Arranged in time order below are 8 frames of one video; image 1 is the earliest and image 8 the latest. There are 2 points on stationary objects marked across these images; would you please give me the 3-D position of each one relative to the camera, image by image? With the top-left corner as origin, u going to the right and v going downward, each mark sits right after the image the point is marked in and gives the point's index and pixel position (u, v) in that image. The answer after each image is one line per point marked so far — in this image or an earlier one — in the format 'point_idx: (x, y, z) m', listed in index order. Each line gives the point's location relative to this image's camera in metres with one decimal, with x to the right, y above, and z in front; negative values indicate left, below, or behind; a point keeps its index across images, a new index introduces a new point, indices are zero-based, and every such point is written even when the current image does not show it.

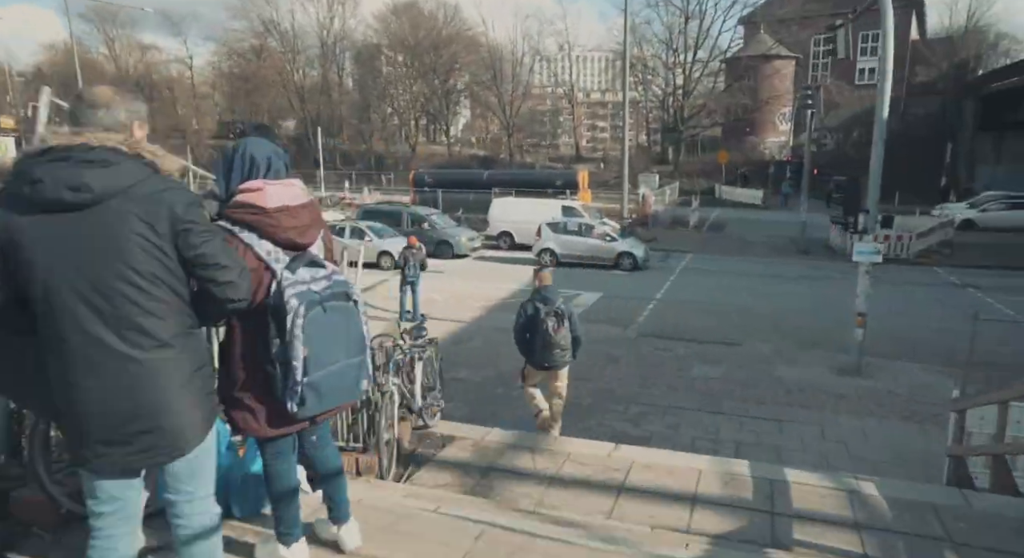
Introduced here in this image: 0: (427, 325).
0: (-1.6, -0.8, +14.2) m
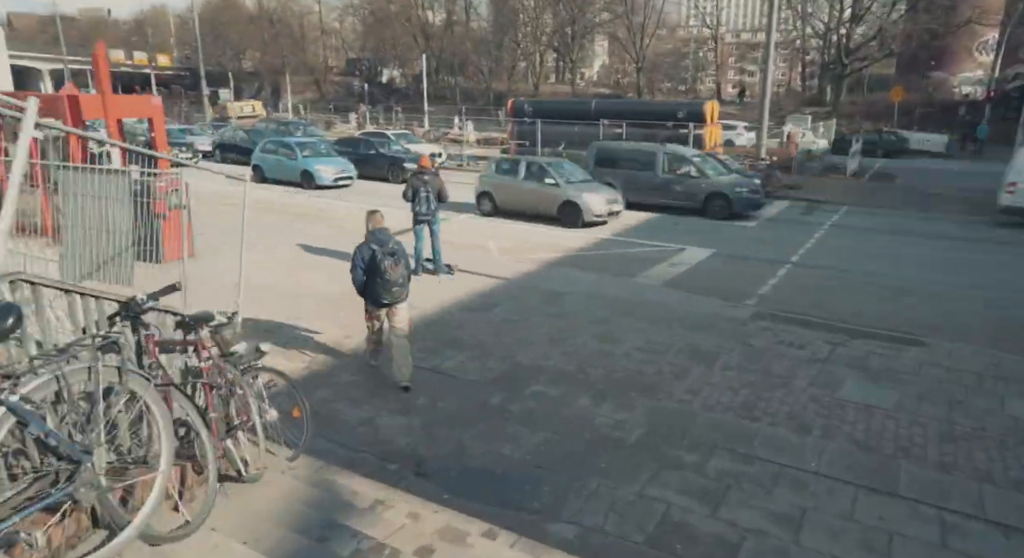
0: (-0.8, +0.1, +10.2) m
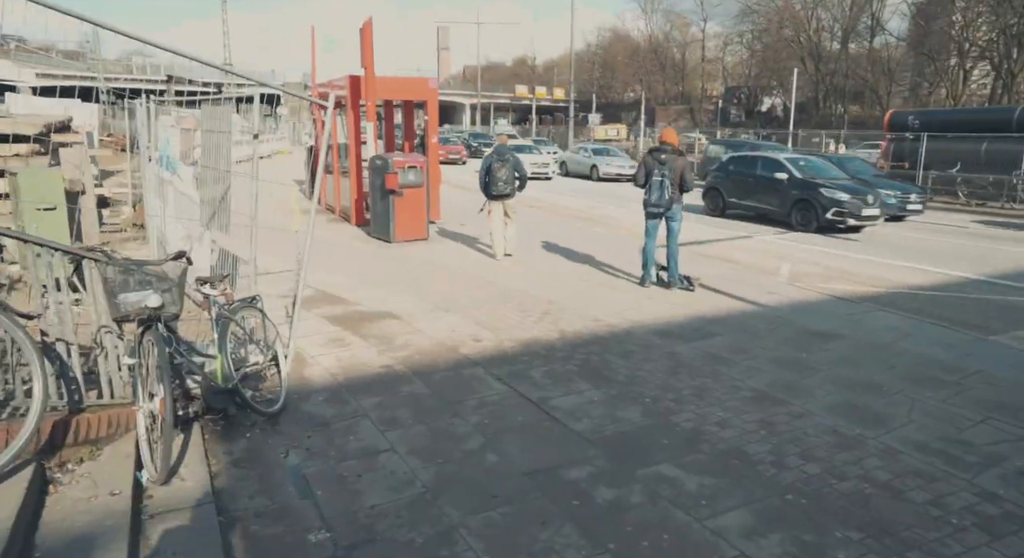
0: (+1.9, -0.2, +7.3) m
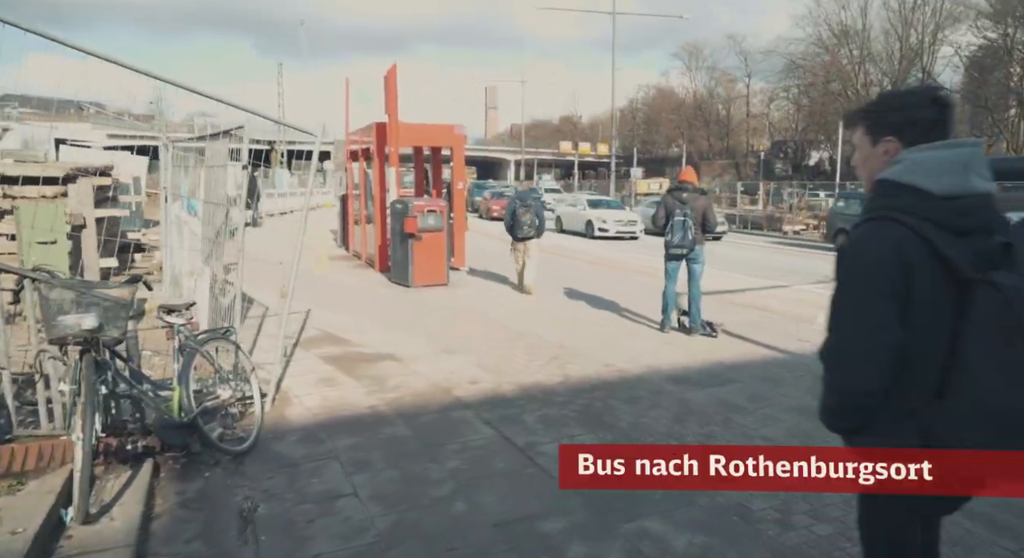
0: (+2.0, -0.6, +6.9) m
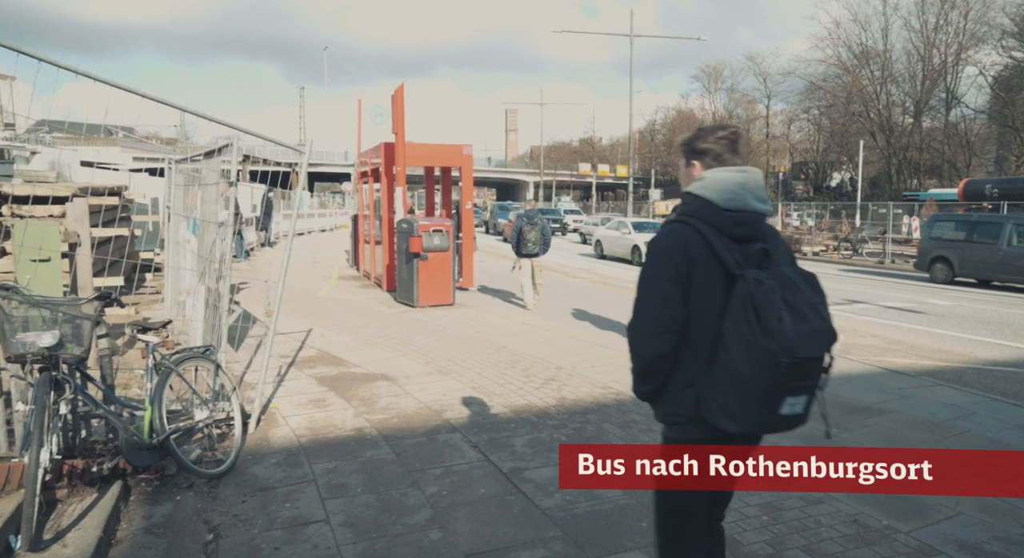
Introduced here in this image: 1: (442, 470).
0: (+2.0, -0.8, +6.7) m
1: (-0.4, -1.1, +3.9) m
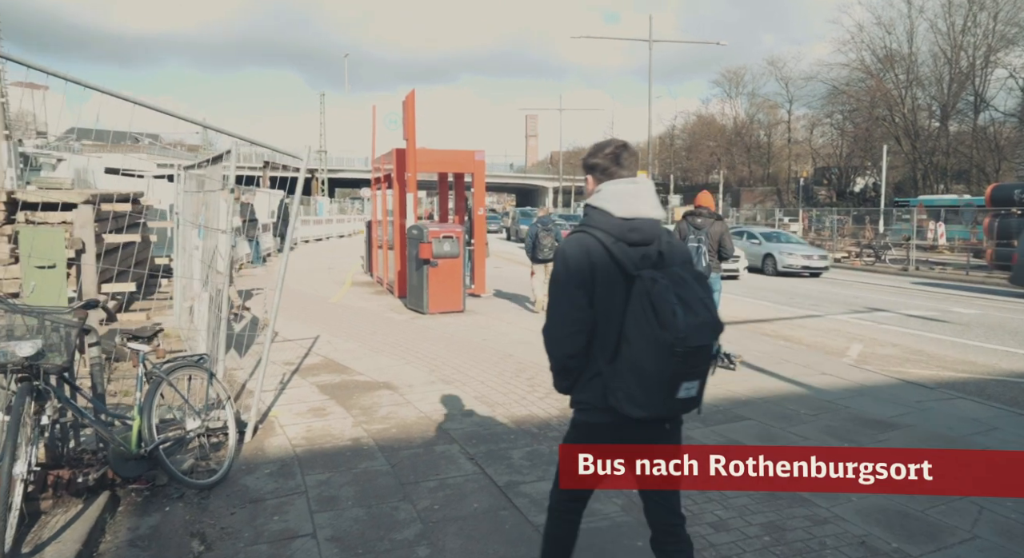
0: (+2.1, -0.9, +6.5) m
1: (-0.4, -1.1, +3.9) m
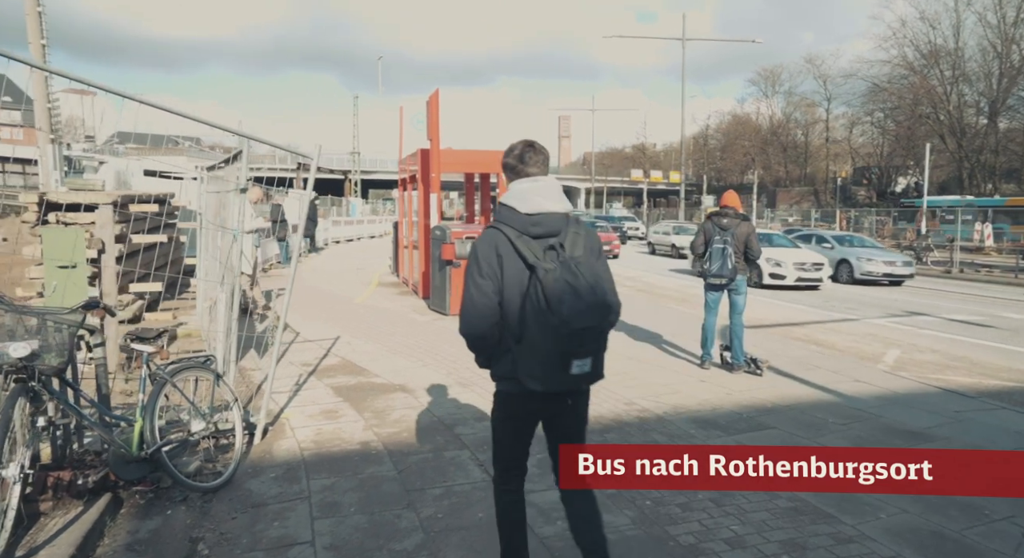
0: (+2.3, -0.9, +6.3) m
1: (-0.4, -1.1, +3.7) m
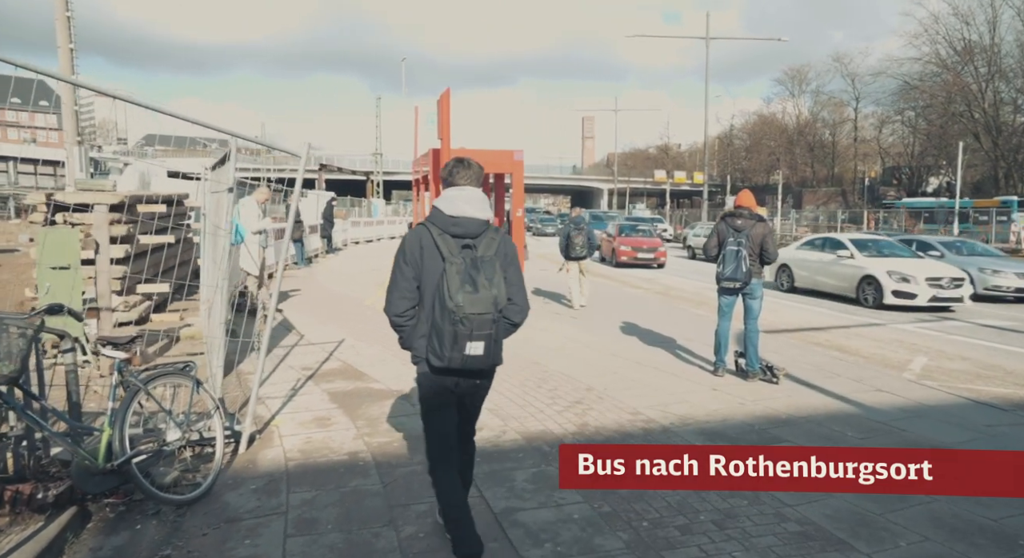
0: (+2.3, -0.9, +6.0) m
1: (-0.4, -1.1, +3.5) m
